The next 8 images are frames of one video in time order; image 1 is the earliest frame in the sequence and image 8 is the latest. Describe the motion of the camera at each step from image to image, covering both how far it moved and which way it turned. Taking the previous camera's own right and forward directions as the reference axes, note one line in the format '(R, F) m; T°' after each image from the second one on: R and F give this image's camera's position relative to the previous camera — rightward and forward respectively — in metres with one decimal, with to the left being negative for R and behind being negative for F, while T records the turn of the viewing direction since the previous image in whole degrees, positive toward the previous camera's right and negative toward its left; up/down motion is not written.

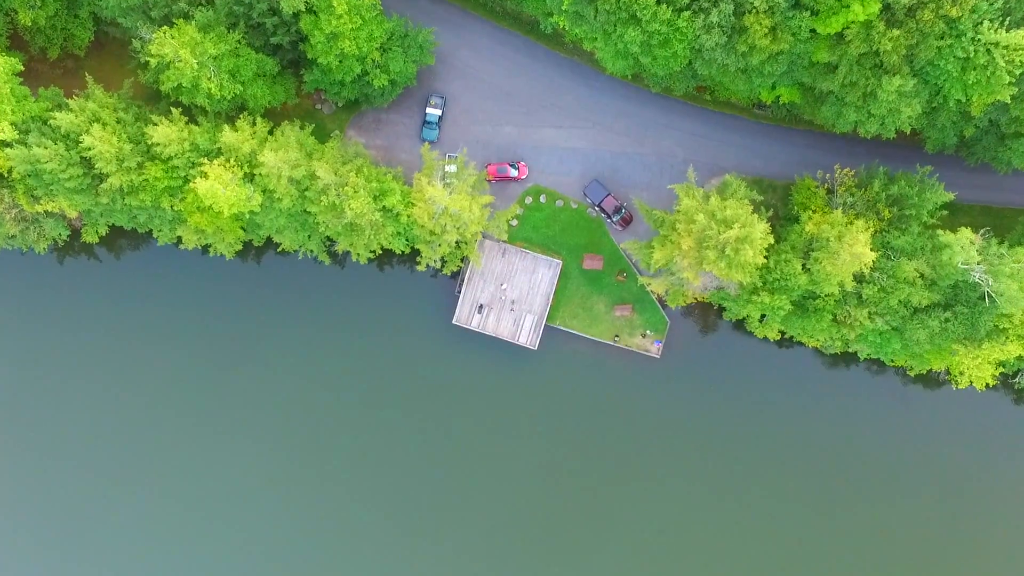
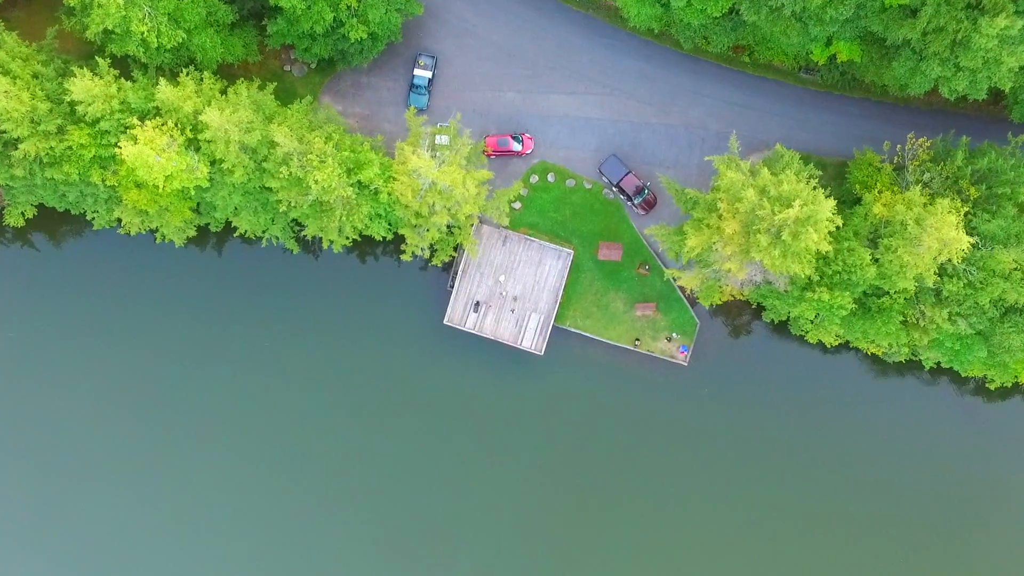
(-0.2, +7.9) m; 0°
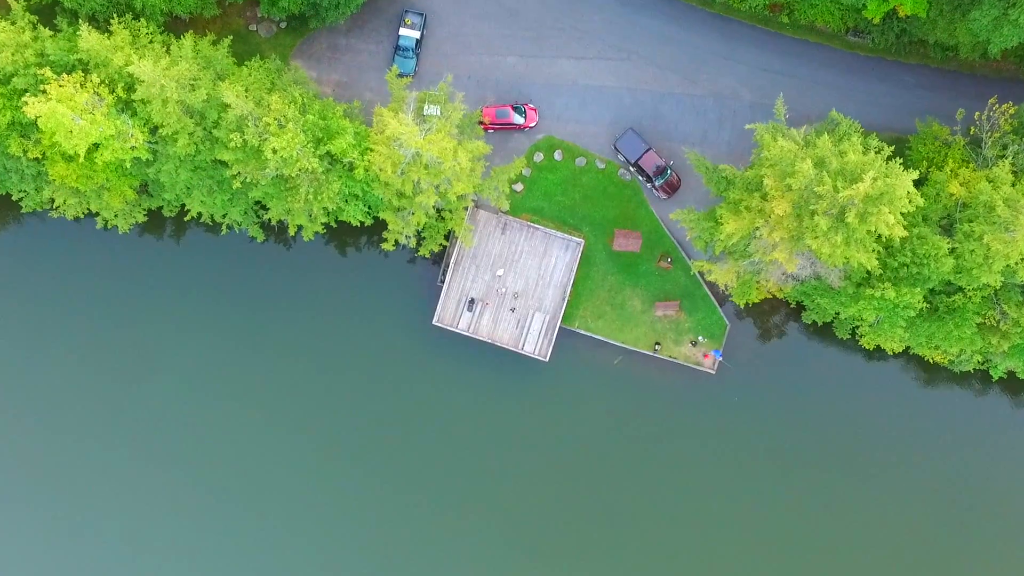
(0.0, +6.1) m; 0°
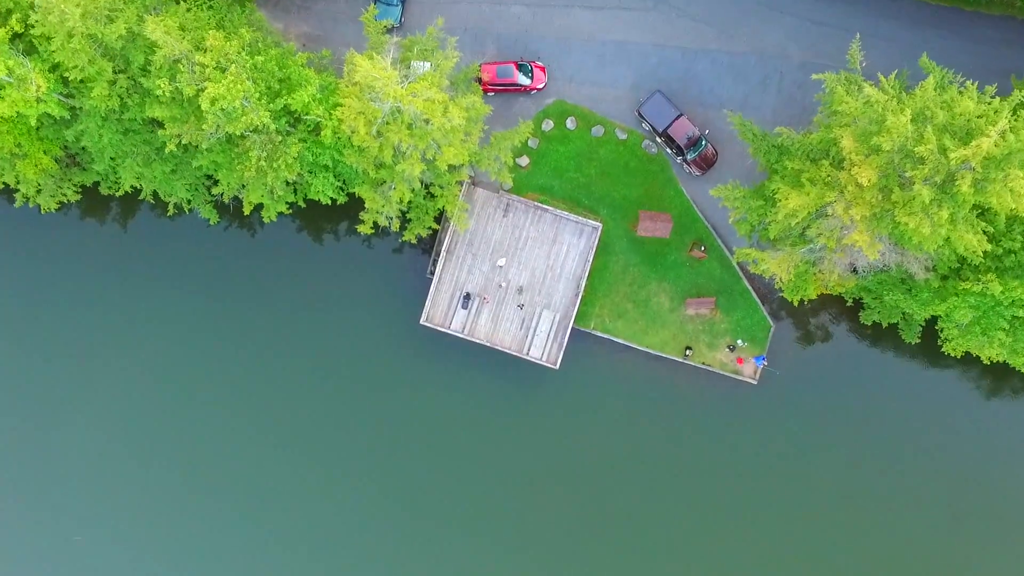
(-0.2, +6.2) m; 0°
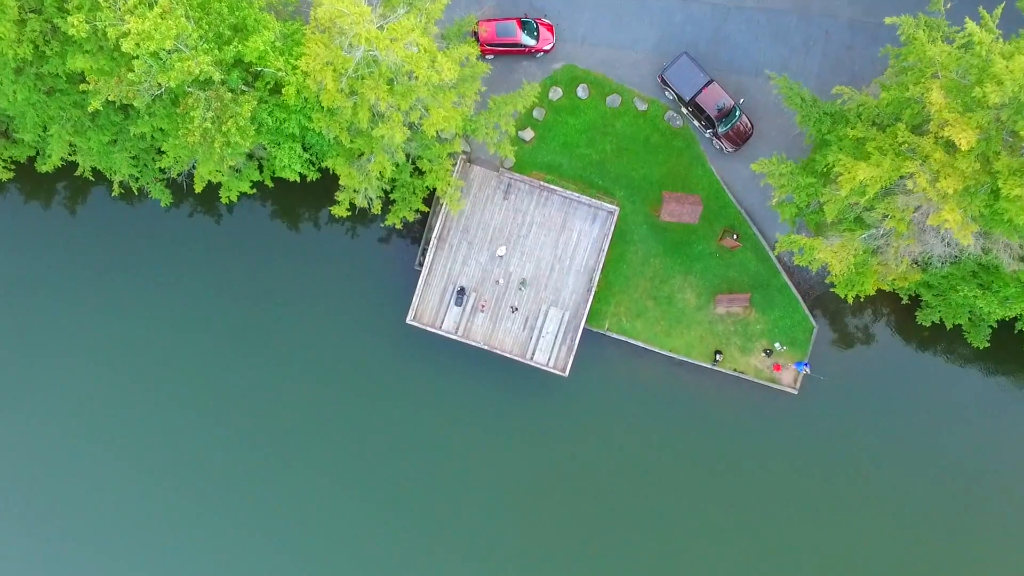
(-0.1, +4.4) m; 0°
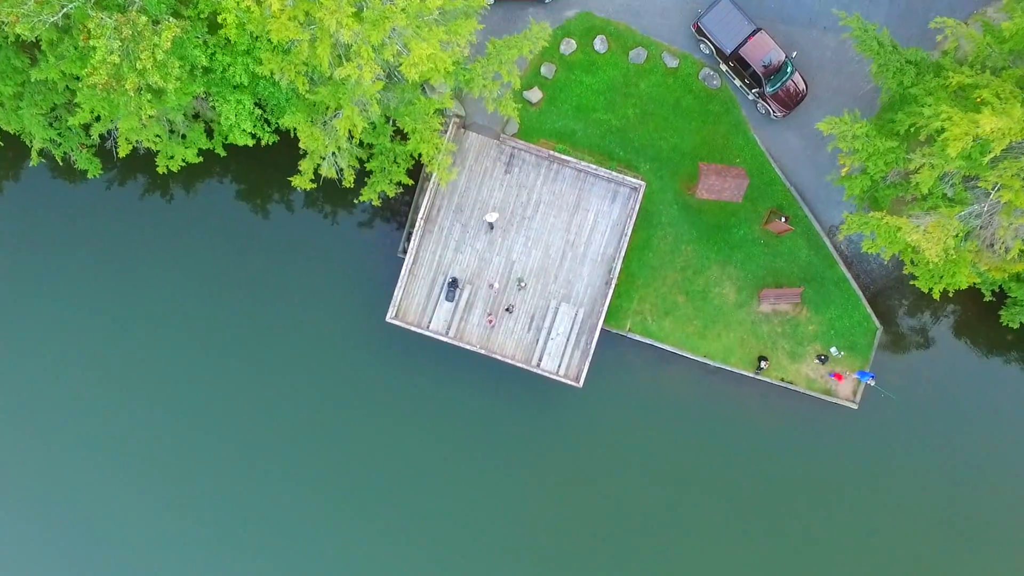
(-0.1, +4.7) m; 0°
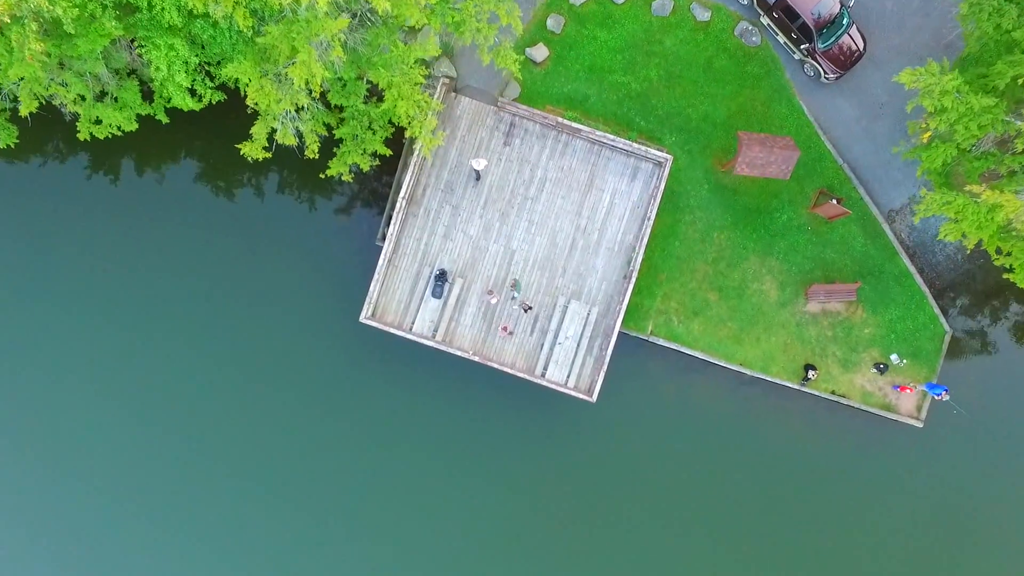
(0.0, +3.7) m; 0°
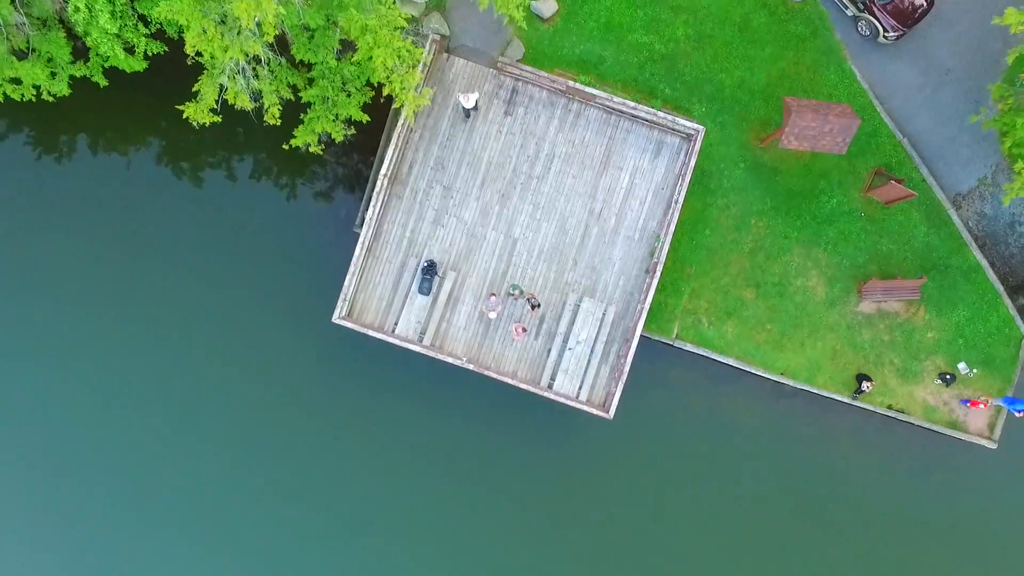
(-0.1, +2.9) m; 0°
